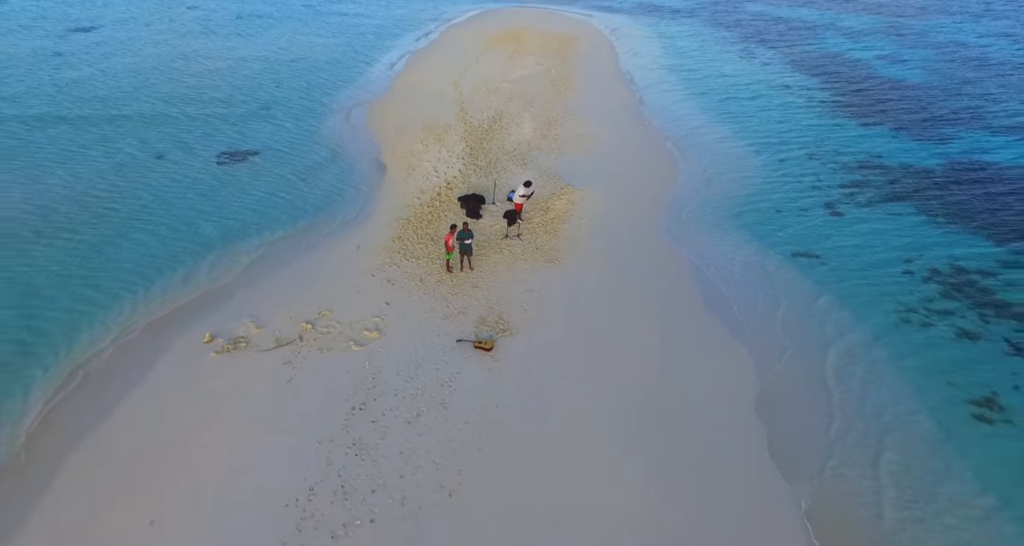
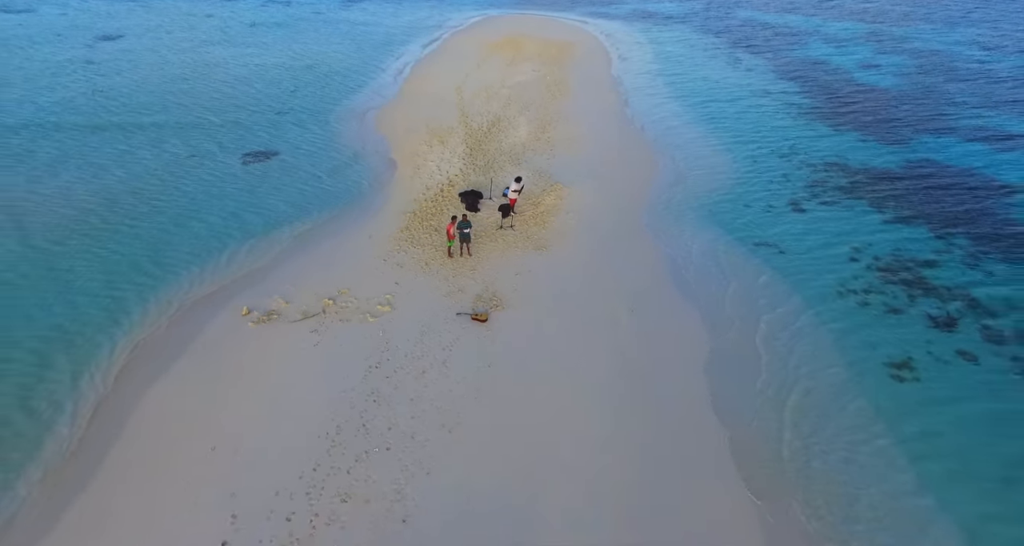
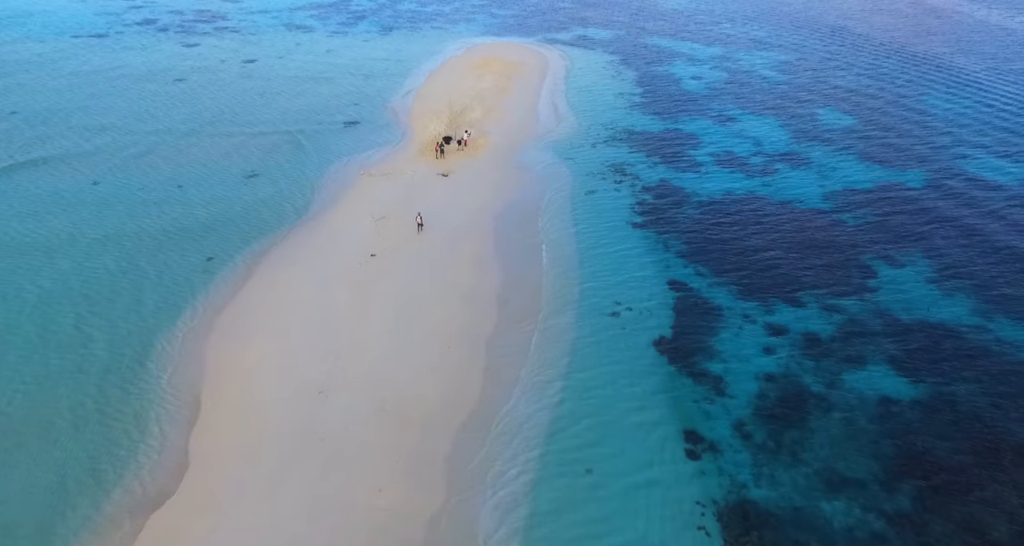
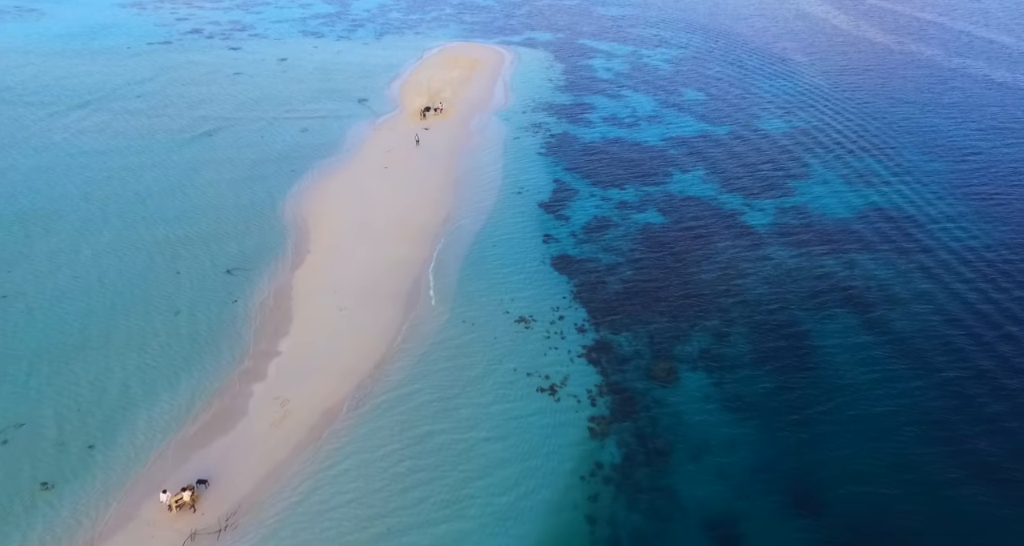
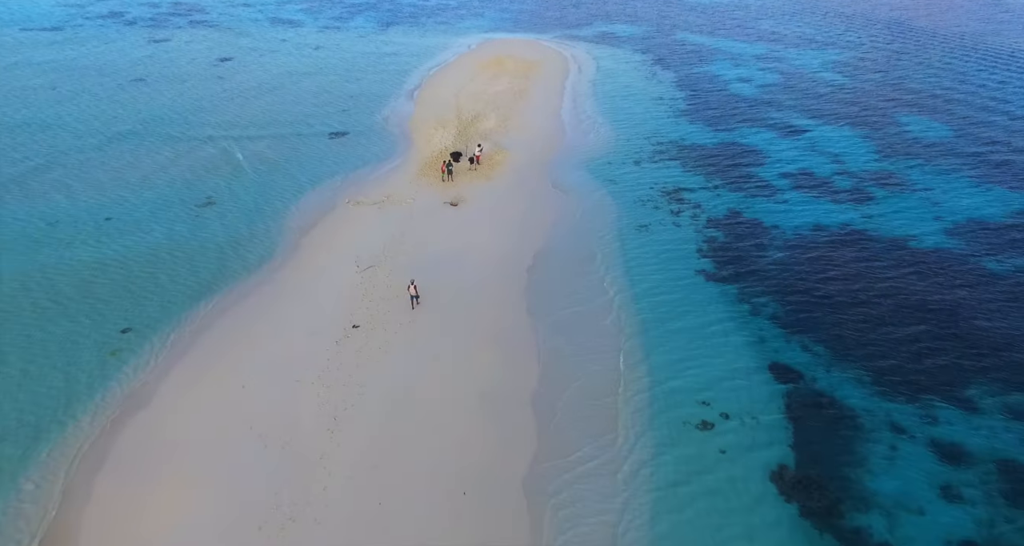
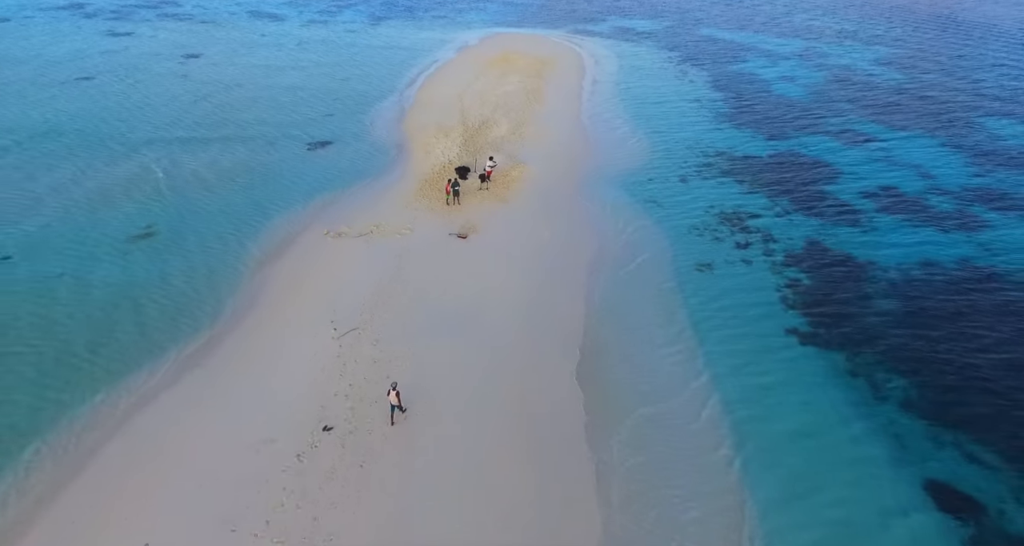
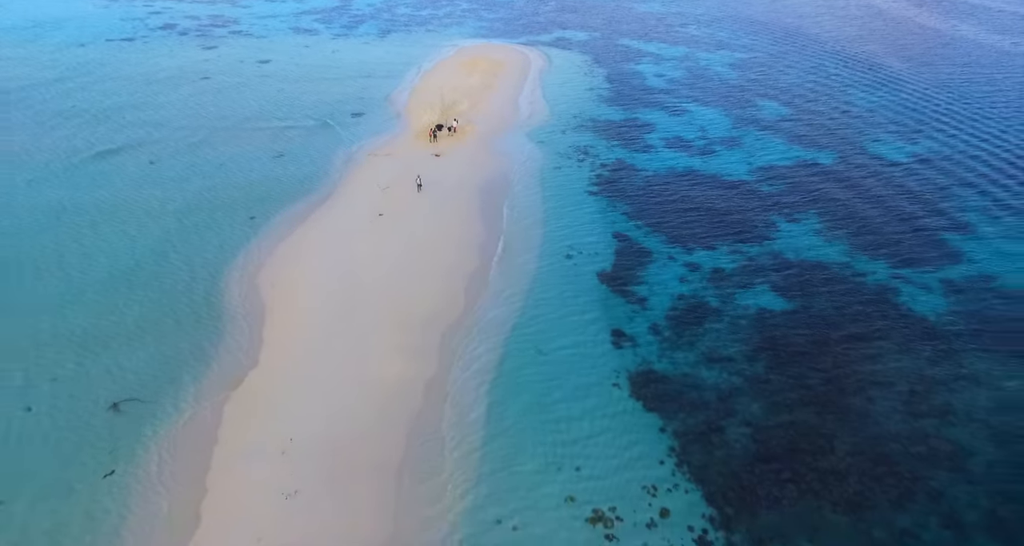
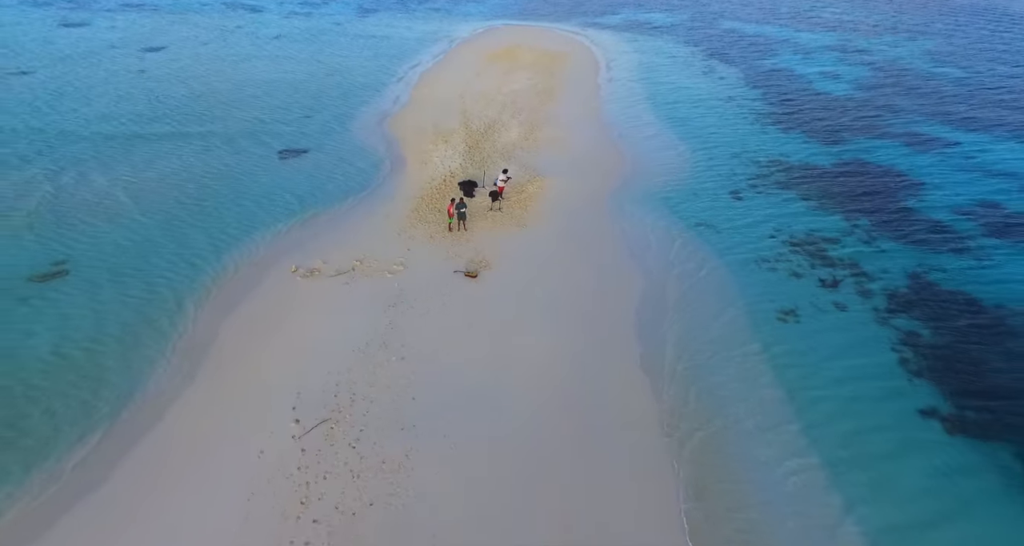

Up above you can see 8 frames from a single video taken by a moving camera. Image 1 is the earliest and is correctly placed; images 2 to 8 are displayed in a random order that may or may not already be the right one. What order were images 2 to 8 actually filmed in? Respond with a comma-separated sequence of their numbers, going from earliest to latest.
2, 8, 6, 5, 3, 7, 4
